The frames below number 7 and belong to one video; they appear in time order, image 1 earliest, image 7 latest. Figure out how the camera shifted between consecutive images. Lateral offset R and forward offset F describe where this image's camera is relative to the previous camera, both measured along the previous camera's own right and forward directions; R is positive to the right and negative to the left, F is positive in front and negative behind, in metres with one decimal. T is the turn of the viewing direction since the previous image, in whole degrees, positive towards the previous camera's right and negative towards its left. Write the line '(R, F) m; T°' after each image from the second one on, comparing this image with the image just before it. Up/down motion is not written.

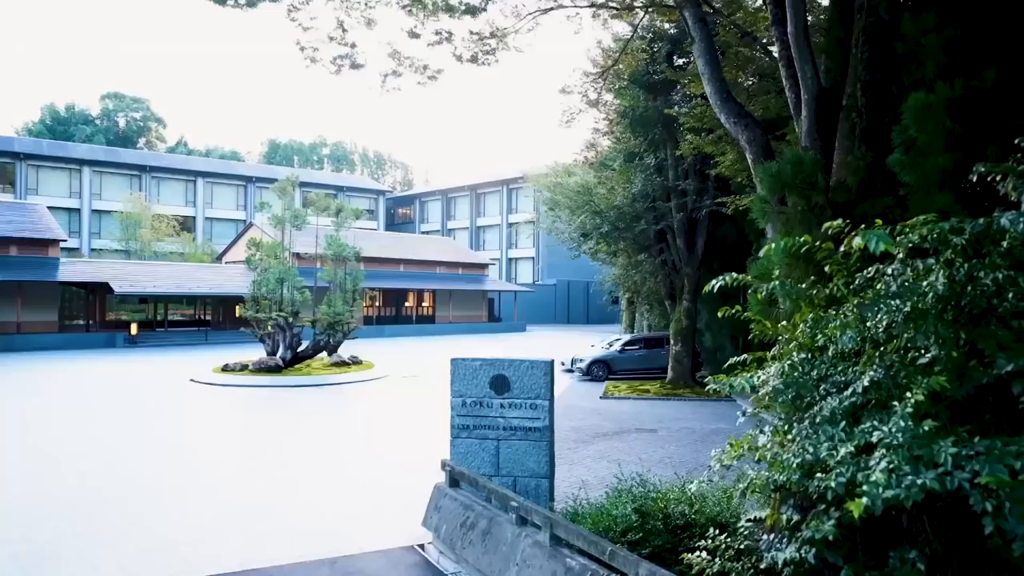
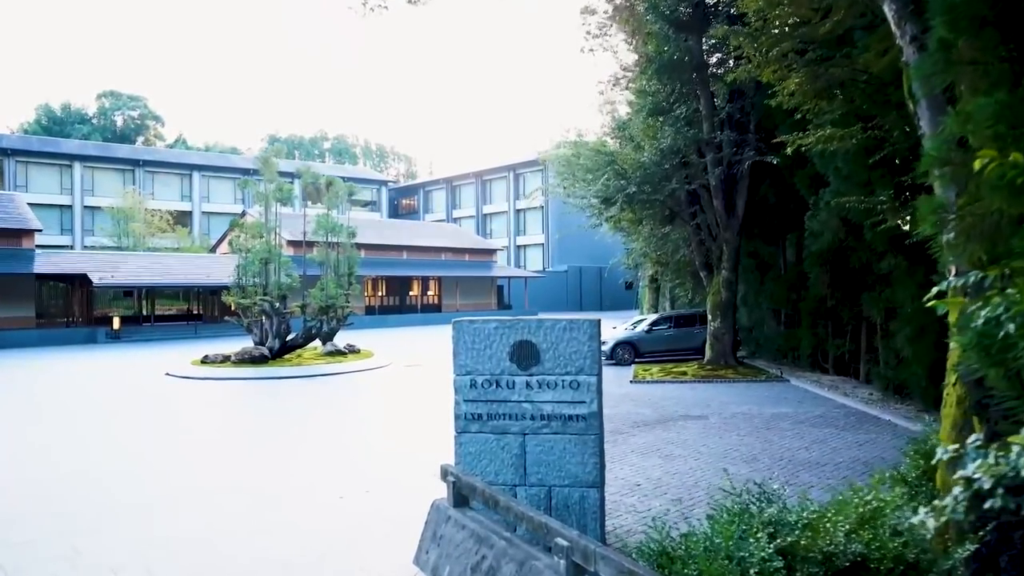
(-0.1, +2.4) m; -1°
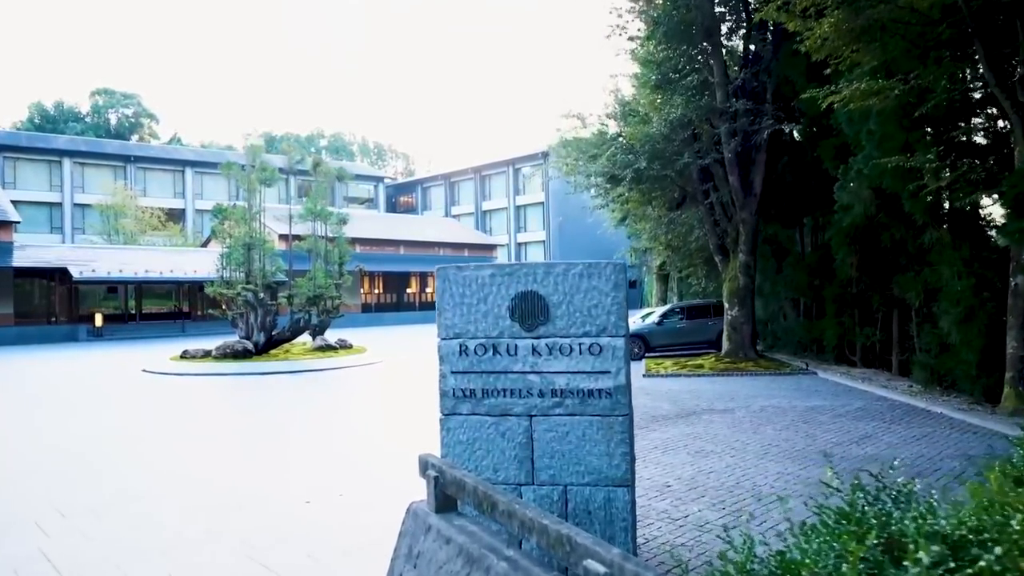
(0.0, +1.3) m; 0°
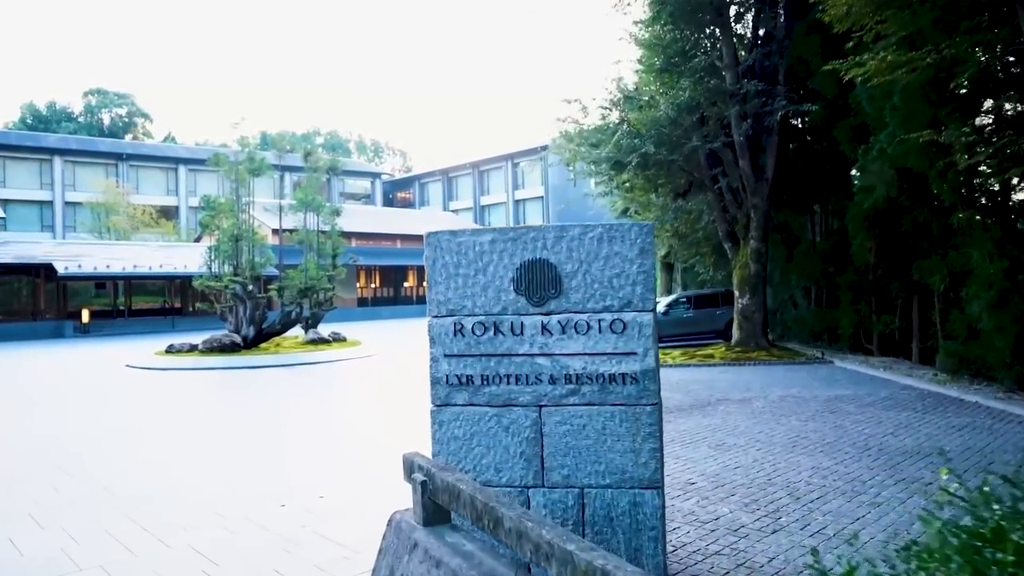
(0.0, +0.7) m; 0°
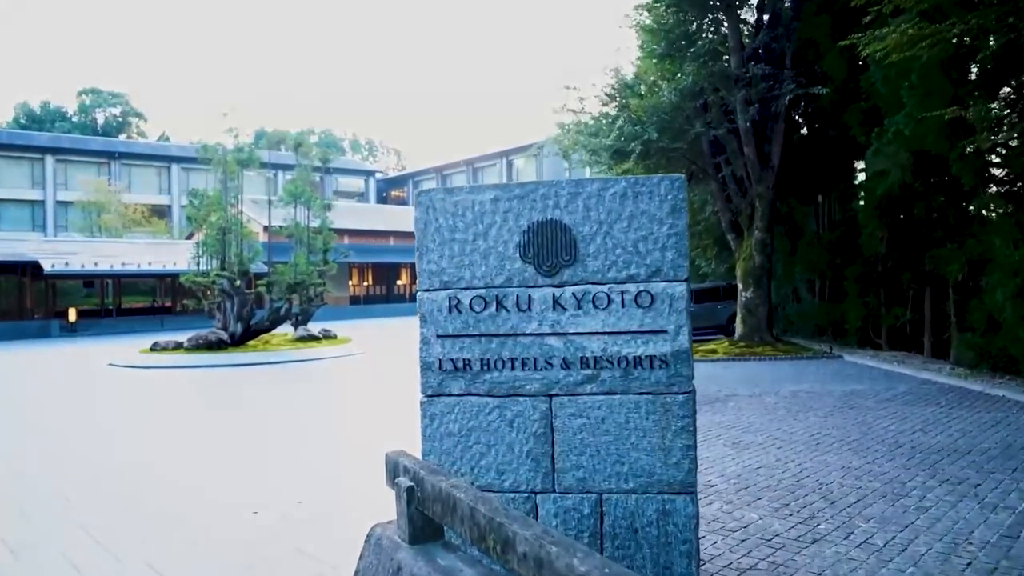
(0.0, +0.6) m; 0°
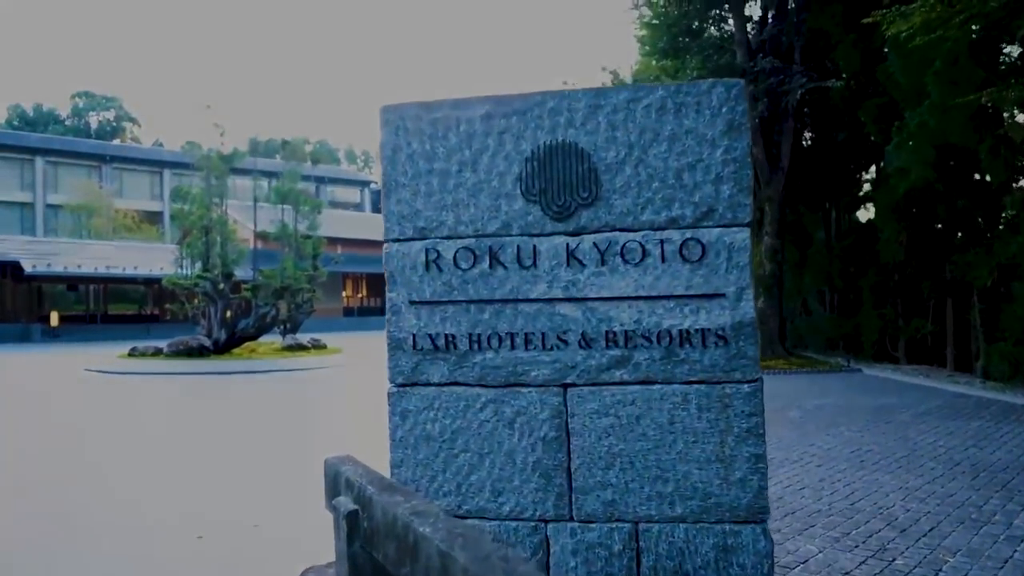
(0.0, +0.8) m; 0°
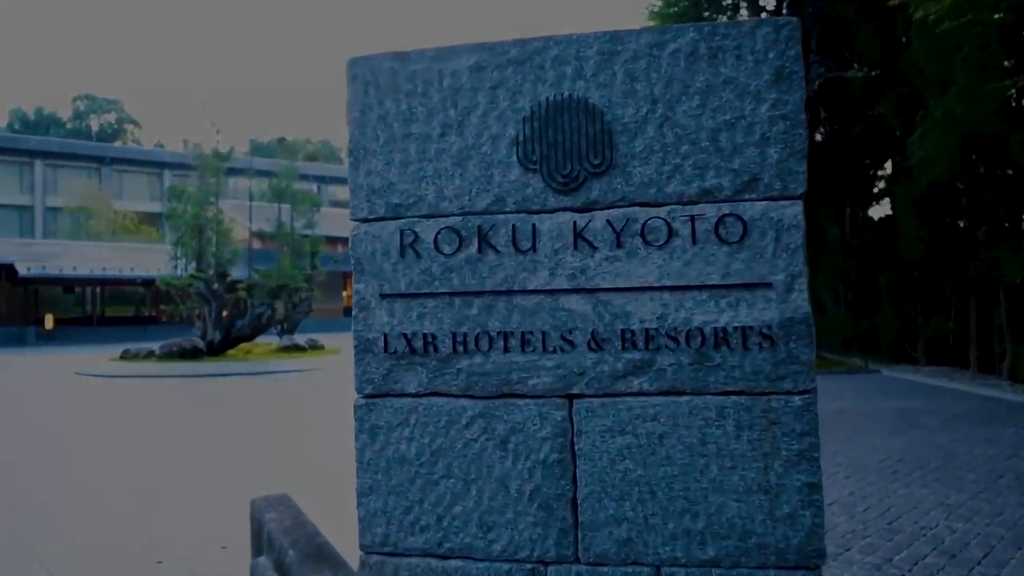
(0.0, +0.4) m; 0°
